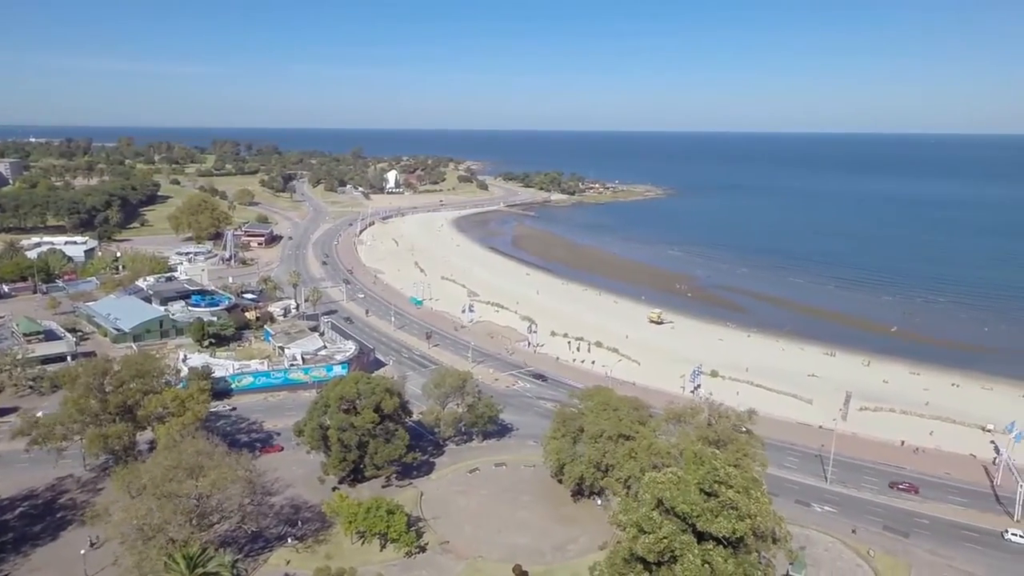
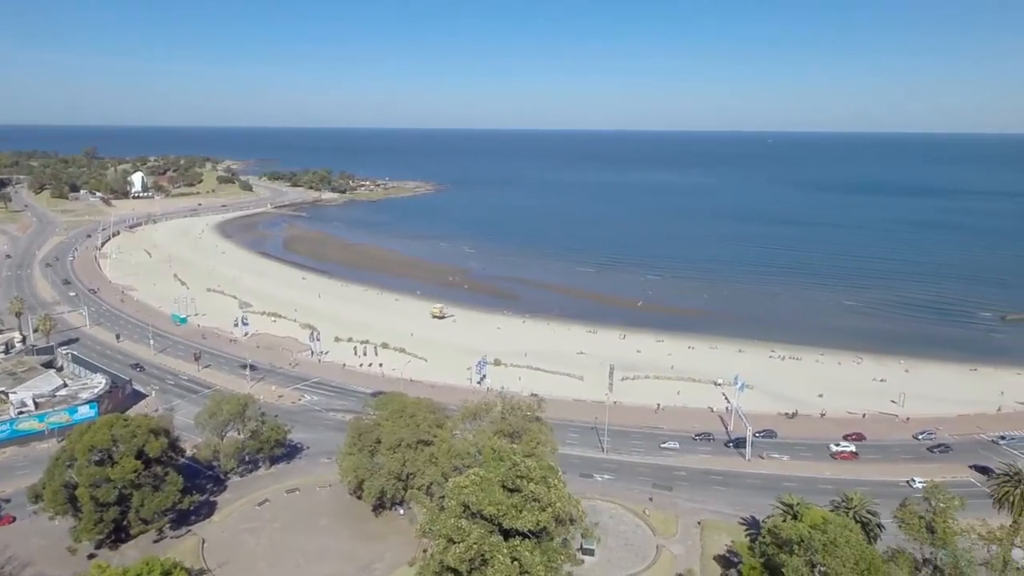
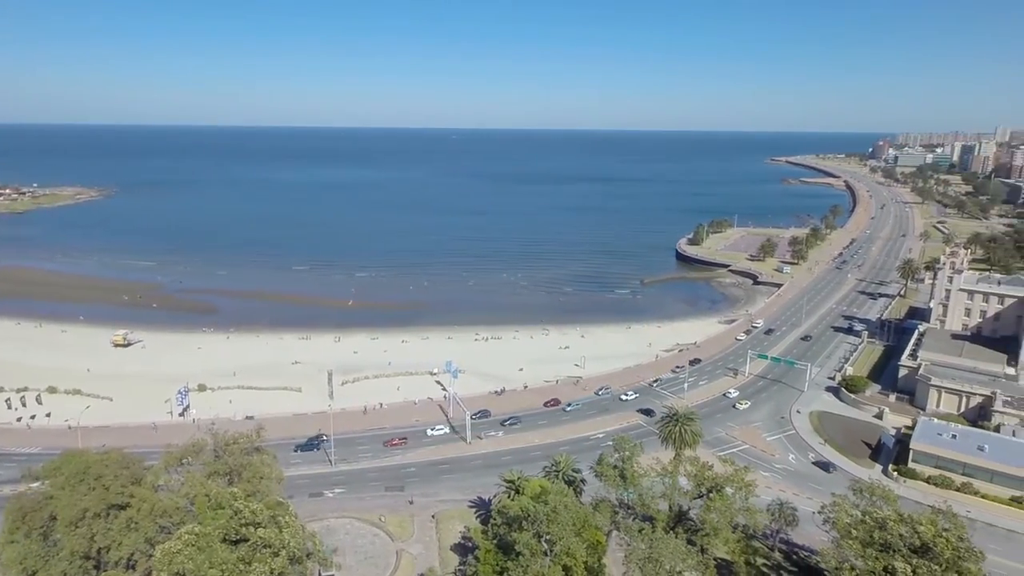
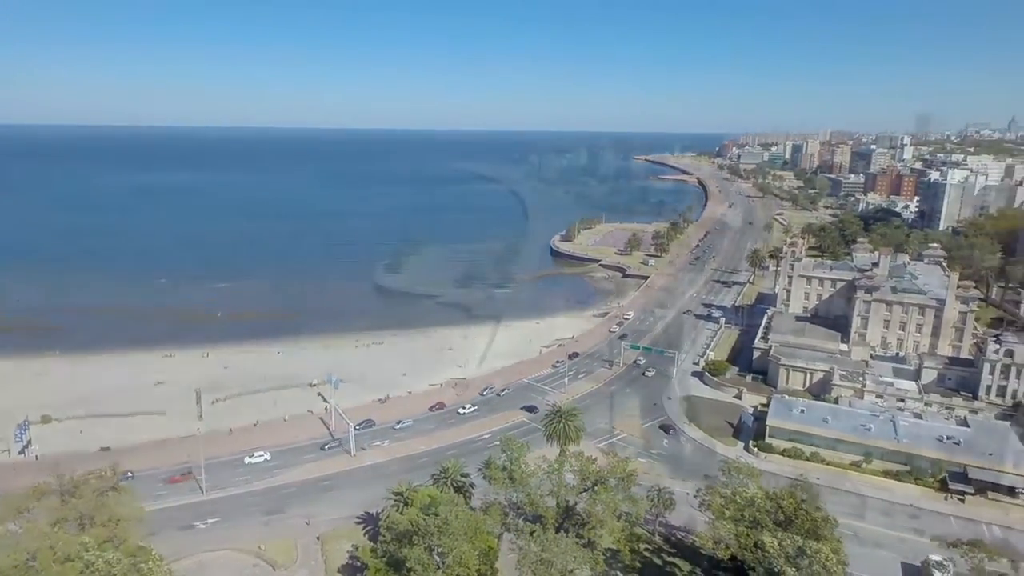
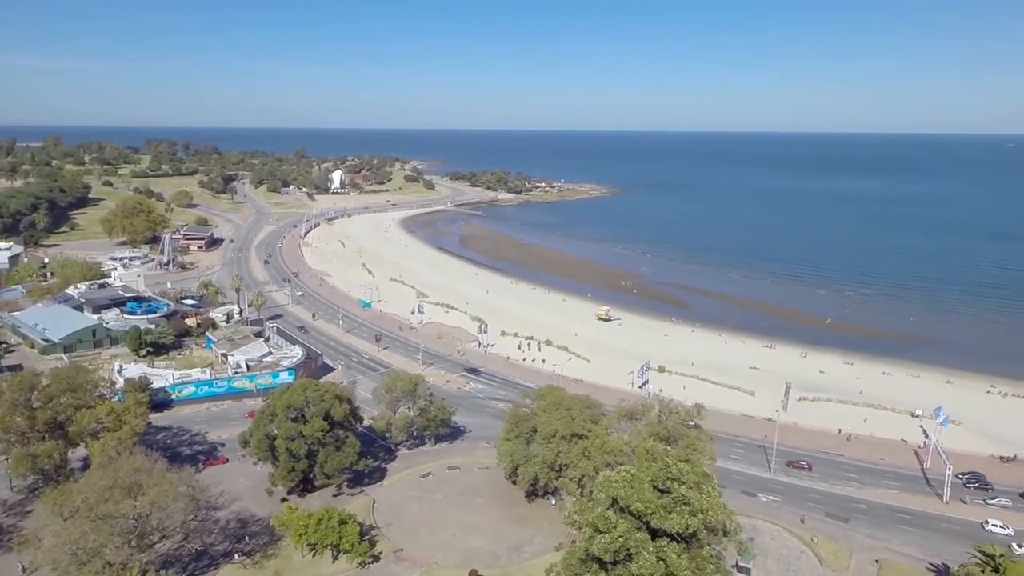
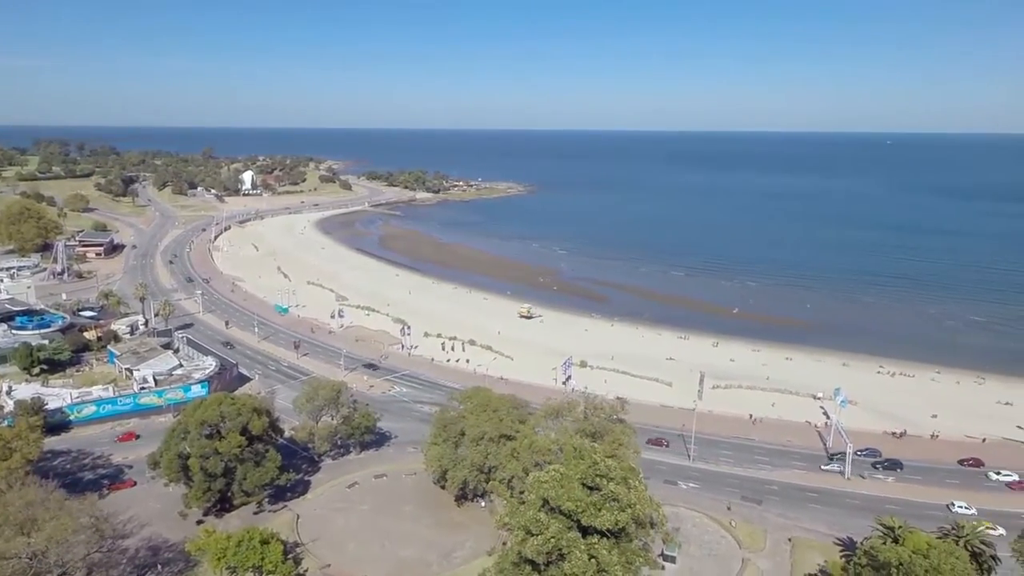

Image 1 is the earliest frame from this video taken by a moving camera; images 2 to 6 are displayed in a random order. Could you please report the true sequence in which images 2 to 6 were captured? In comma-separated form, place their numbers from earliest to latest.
5, 6, 2, 3, 4
